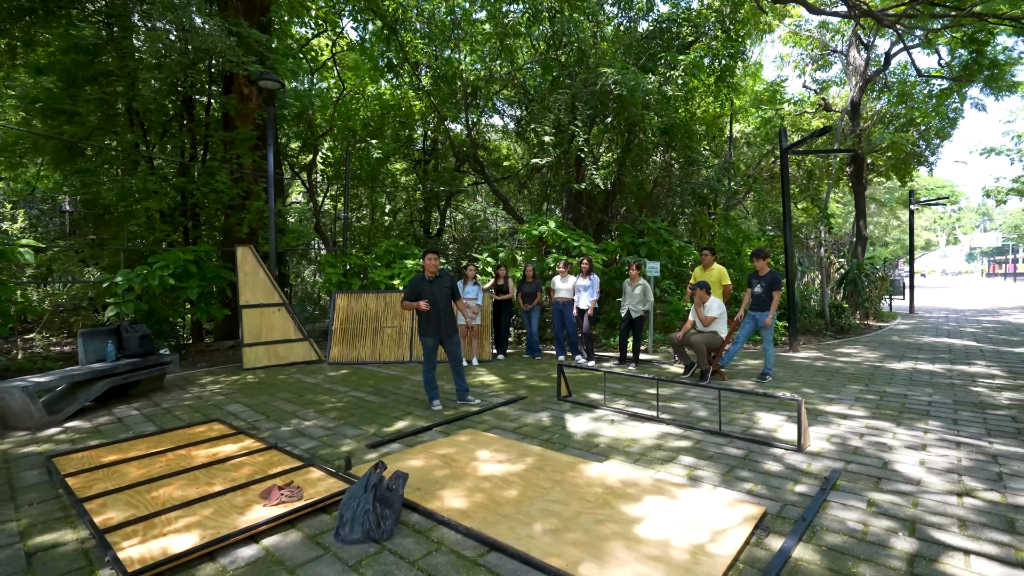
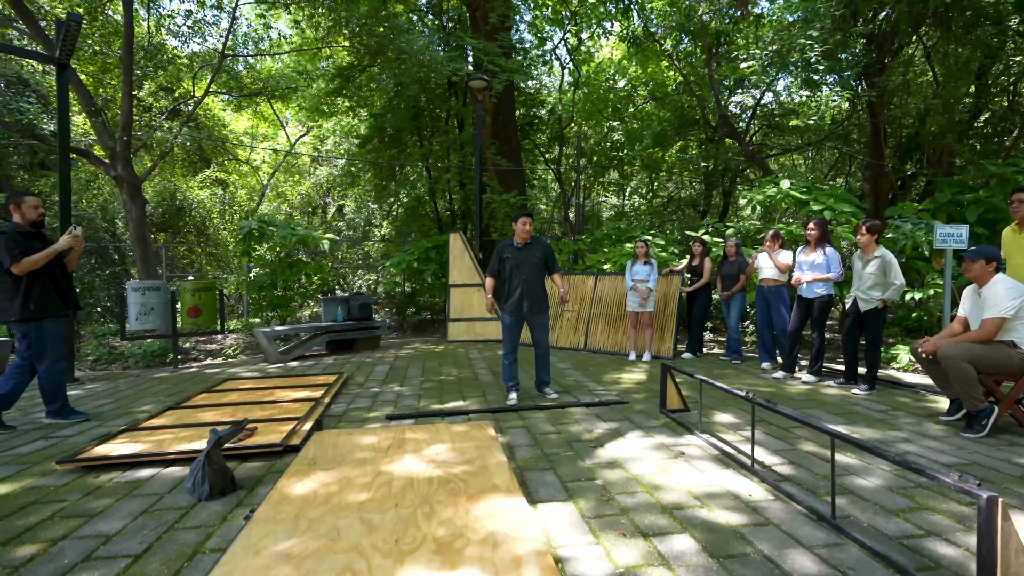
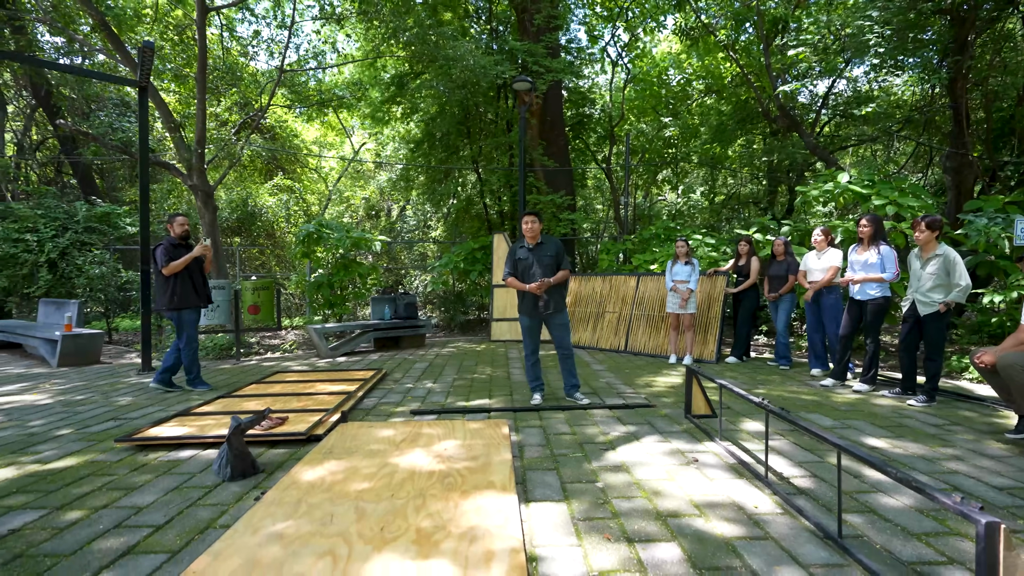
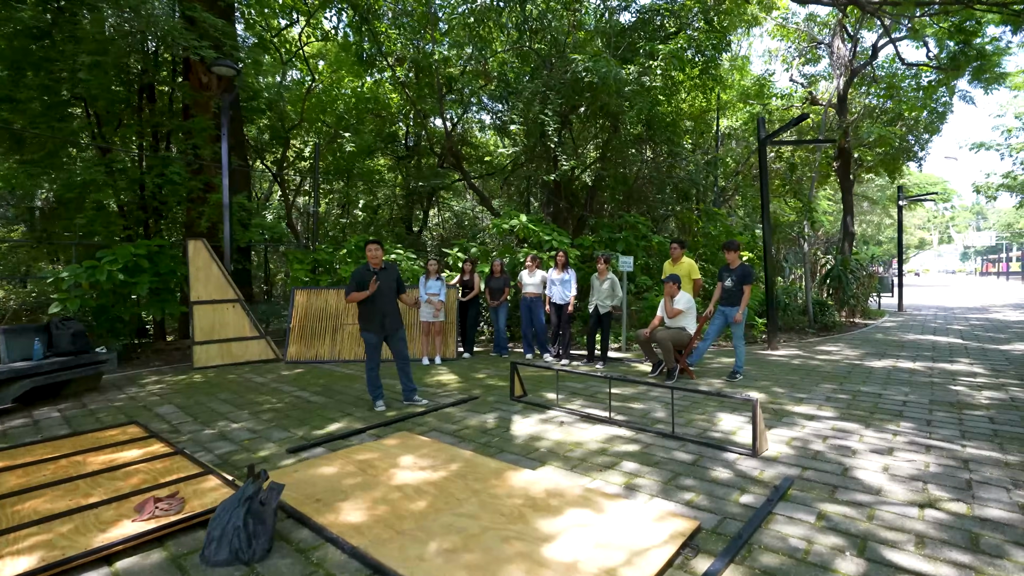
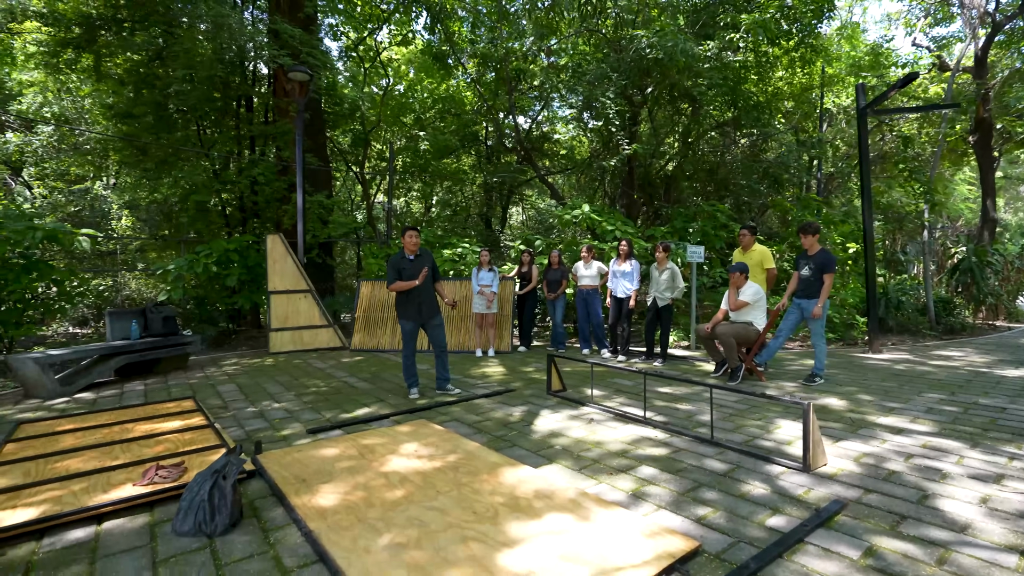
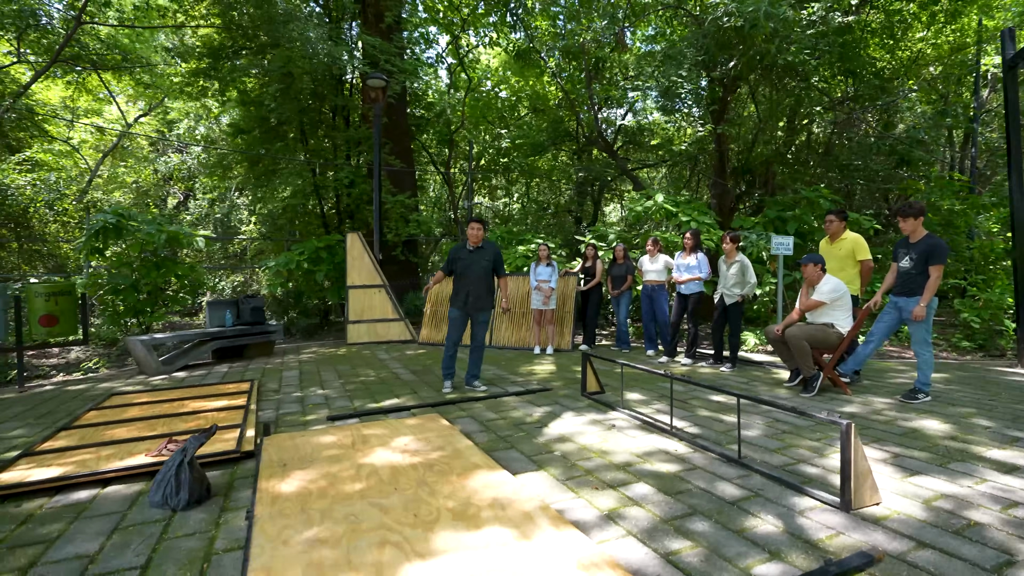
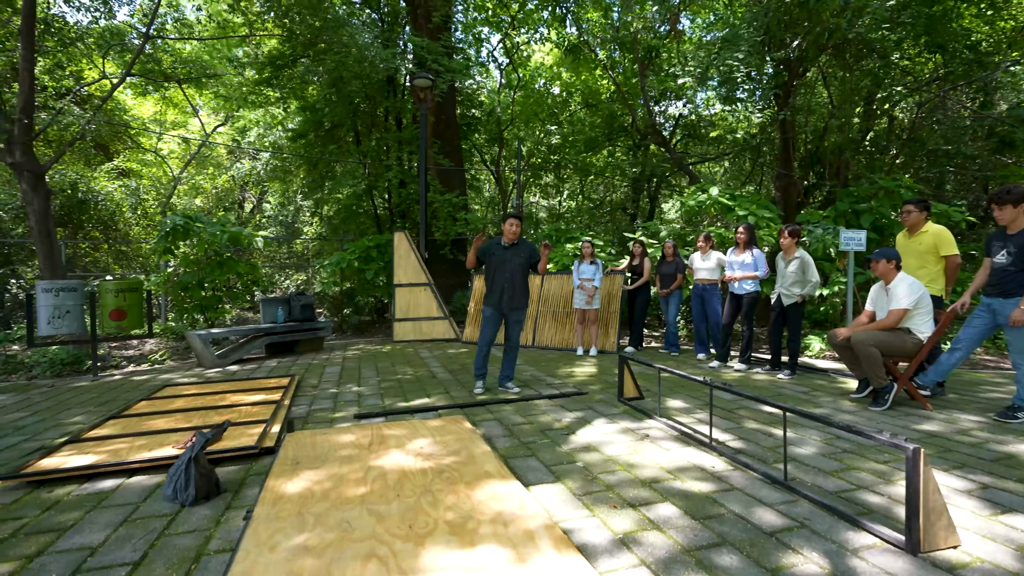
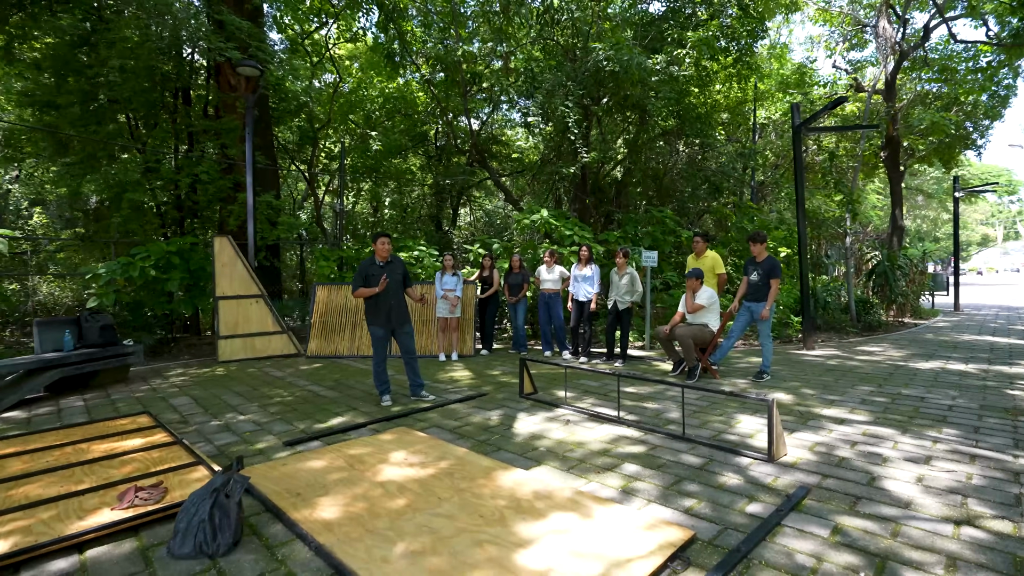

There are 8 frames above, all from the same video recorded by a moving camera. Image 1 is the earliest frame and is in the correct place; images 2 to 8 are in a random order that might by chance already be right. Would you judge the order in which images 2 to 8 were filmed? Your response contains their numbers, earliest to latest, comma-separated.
4, 8, 5, 6, 7, 2, 3
